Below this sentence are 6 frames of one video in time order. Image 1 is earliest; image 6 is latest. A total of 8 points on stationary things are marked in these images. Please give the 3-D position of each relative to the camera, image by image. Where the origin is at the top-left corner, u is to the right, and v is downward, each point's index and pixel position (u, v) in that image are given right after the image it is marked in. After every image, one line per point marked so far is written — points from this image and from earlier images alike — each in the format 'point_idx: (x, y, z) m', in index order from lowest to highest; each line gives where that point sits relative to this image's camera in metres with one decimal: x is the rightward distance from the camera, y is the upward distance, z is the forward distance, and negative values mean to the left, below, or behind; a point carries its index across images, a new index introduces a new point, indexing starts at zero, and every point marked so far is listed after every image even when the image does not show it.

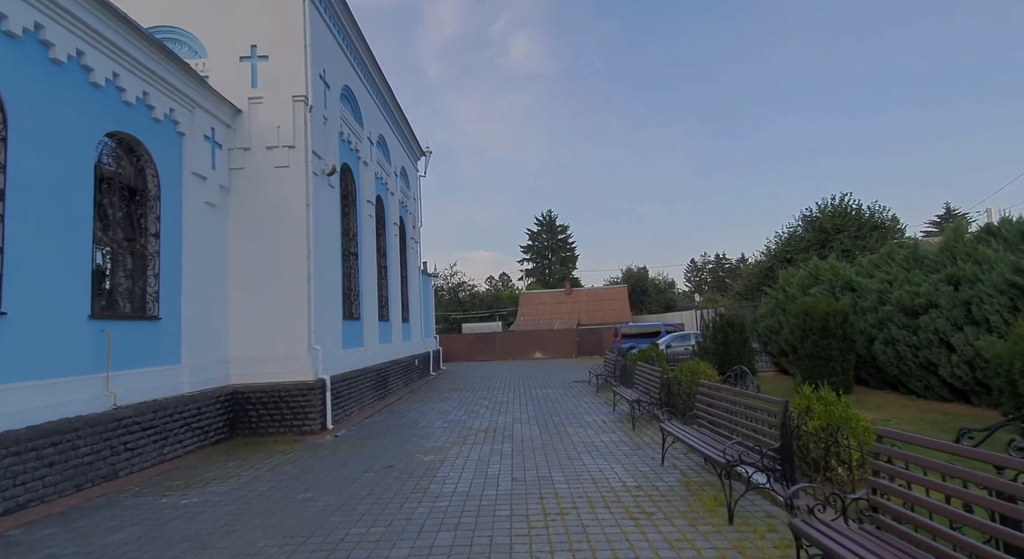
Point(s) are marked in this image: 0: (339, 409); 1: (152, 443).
0: (-3.3, -2.4, +8.8) m
1: (-4.6, -2.1, +6.0) m
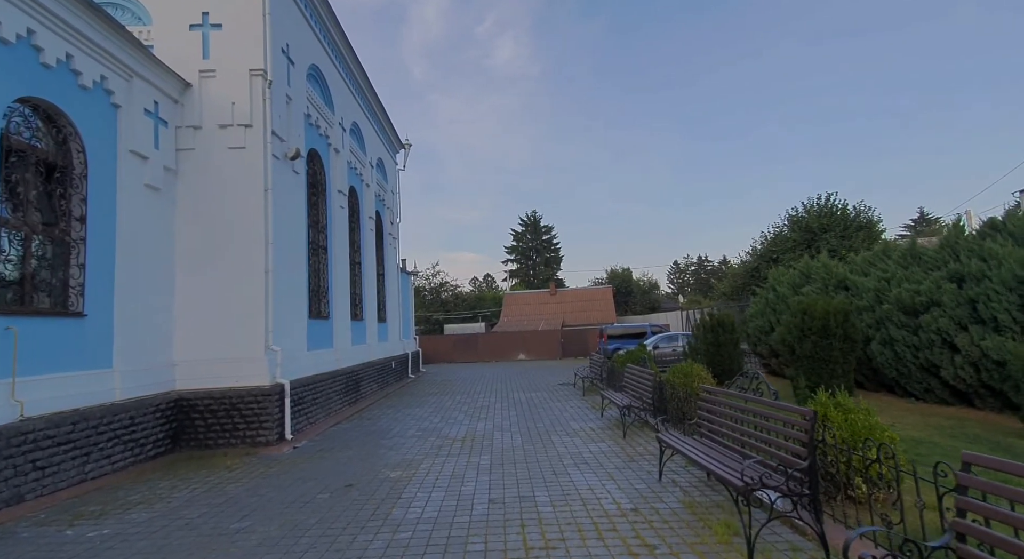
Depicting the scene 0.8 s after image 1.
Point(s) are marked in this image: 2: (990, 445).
0: (-3.6, -2.3, +7.9) m
1: (-4.9, -2.0, +5.2) m
2: (+6.5, -2.2, +6.4) m
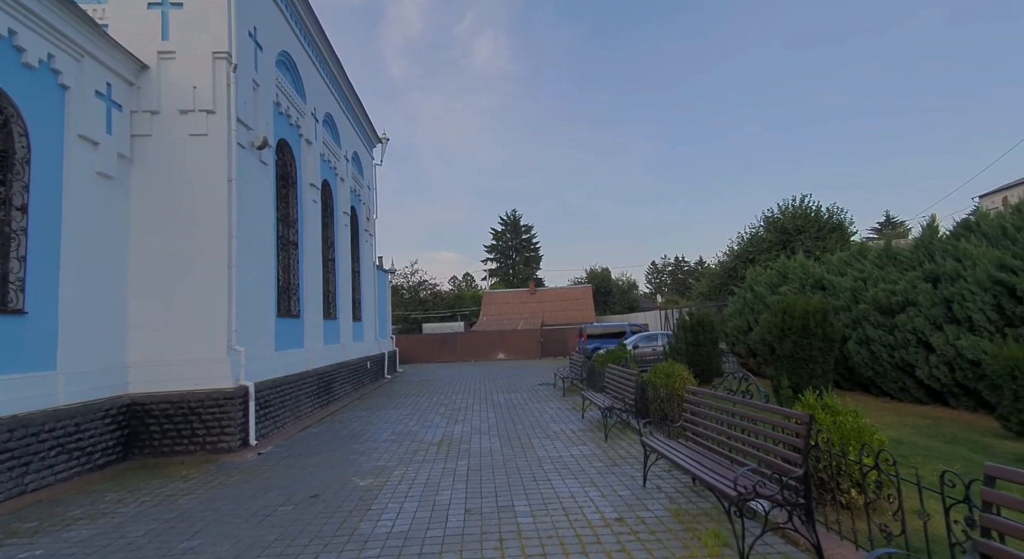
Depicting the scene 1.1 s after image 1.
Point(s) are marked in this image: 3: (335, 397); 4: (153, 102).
0: (-4.0, -2.3, +7.5) m
1: (-5.1, -1.9, +4.7) m
2: (+6.2, -2.2, +6.4) m
3: (-4.2, -2.8, +11.1) m
4: (-5.4, +2.7, +7.1) m
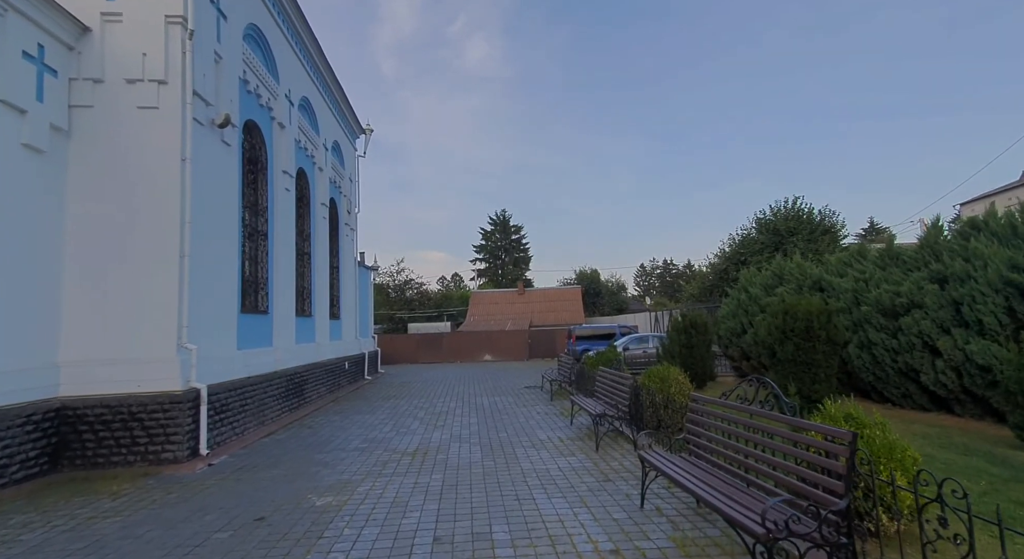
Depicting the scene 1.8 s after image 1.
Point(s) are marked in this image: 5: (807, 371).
0: (-4.2, -2.1, +6.8) m
1: (-5.3, -1.8, +4.0) m
2: (+6.0, -2.2, +5.9) m
3: (-4.6, -2.7, +10.4) m
4: (-5.6, +2.8, +6.3) m
5: (+4.9, -1.5, +7.7) m
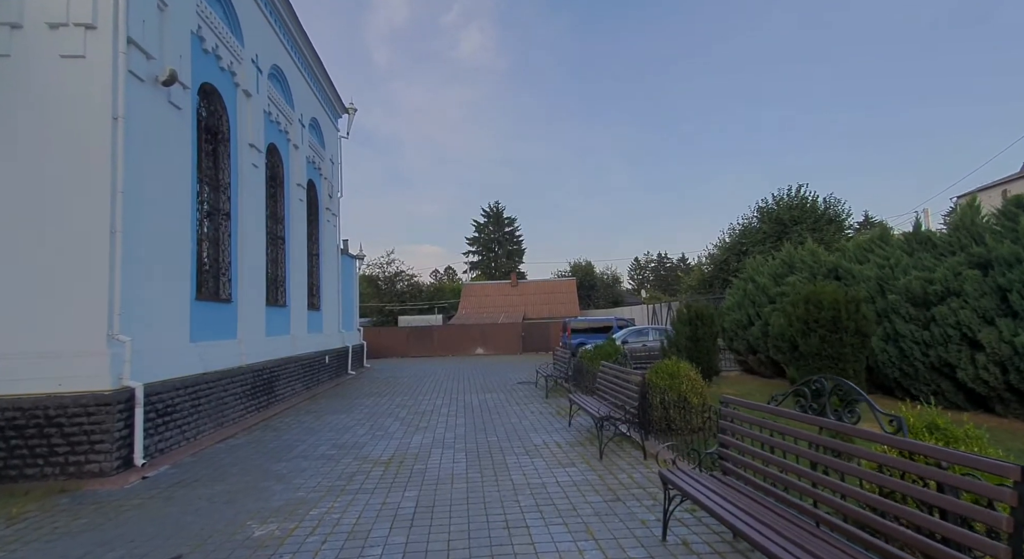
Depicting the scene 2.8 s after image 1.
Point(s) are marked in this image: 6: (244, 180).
0: (-4.3, -1.9, +5.9) m
1: (-5.4, -1.6, +3.0) m
2: (+5.9, -2.0, +5.1) m
3: (-4.7, -2.4, +9.5) m
4: (-5.7, +3.1, +5.3) m
5: (+4.7, -1.3, +6.9) m
6: (-5.1, +1.9, +8.9) m
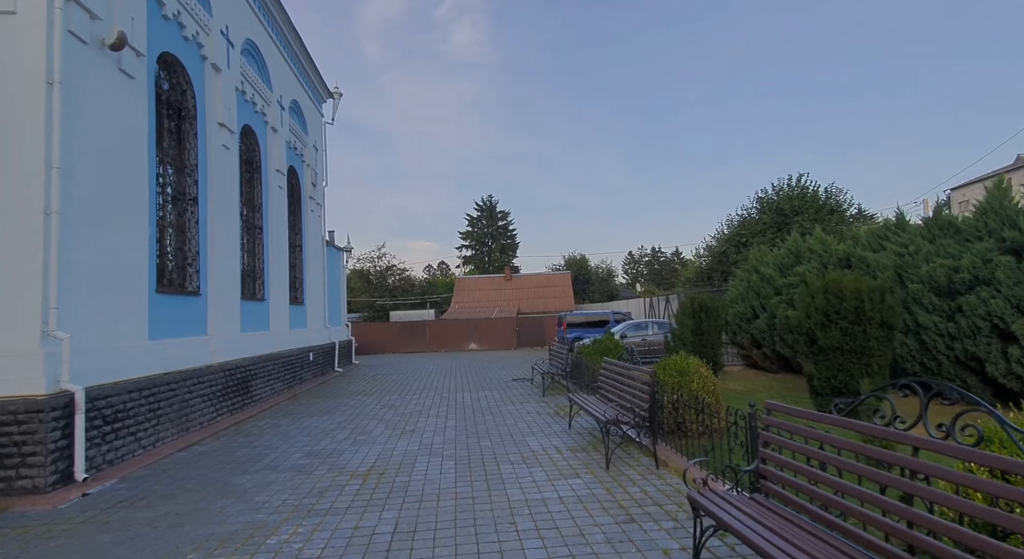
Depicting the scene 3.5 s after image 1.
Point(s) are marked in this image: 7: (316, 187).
0: (-4.4, -1.8, +5.2) m
1: (-5.4, -1.5, +2.3) m
2: (+5.8, -1.9, +4.6) m
3: (-4.8, -2.2, +8.8) m
4: (-5.8, +3.2, +4.6) m
5: (+4.7, -1.1, +6.3) m
6: (-5.2, +2.0, +8.1) m
7: (-5.9, +2.8, +14.0) m
